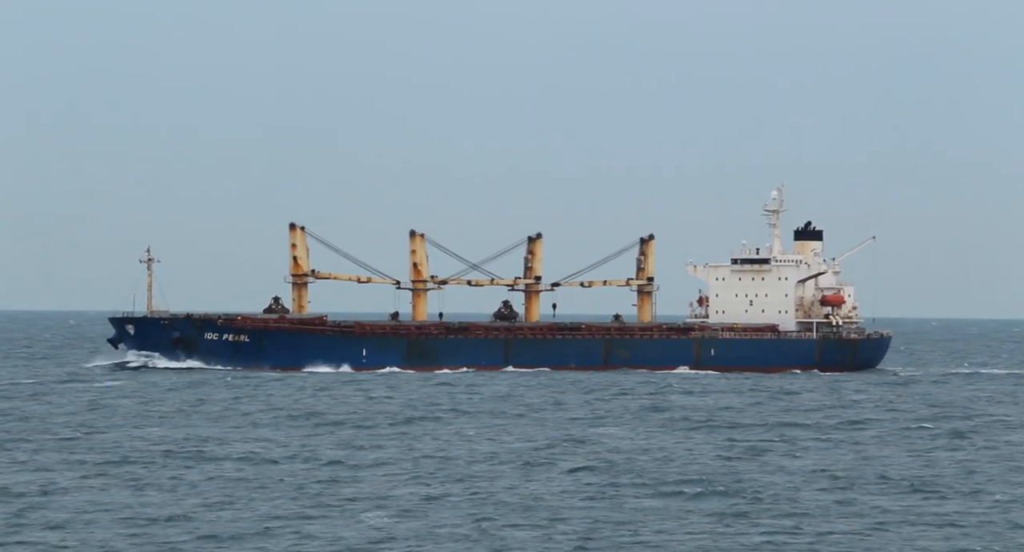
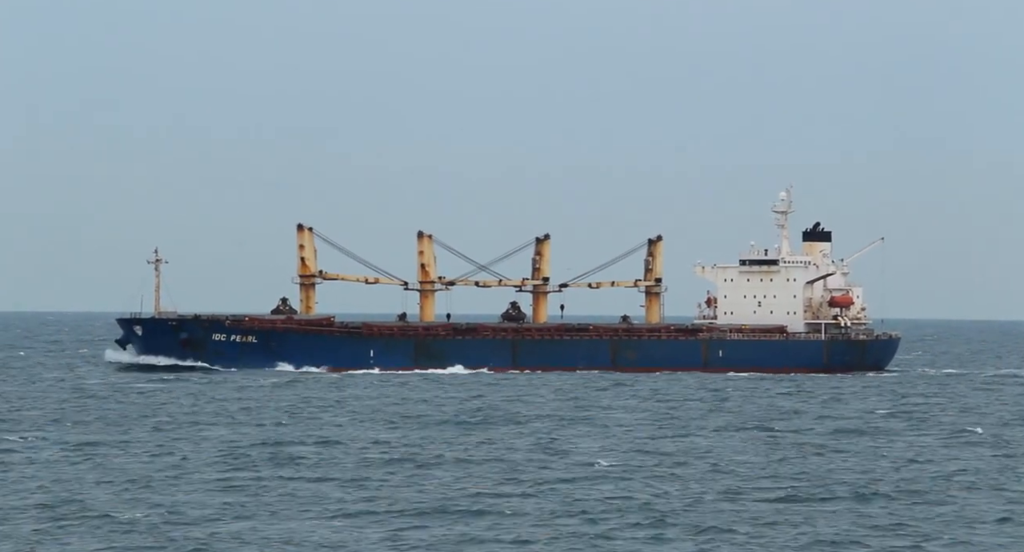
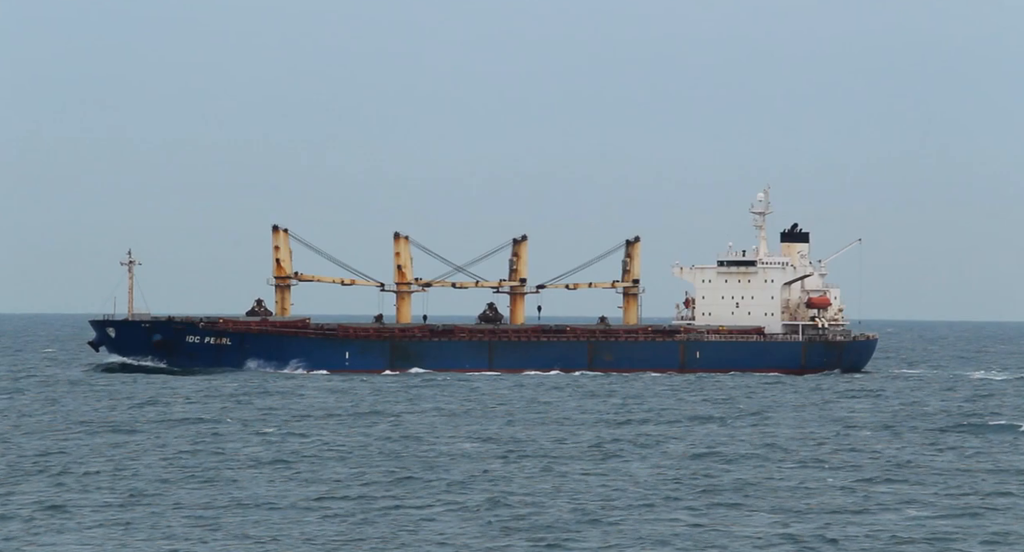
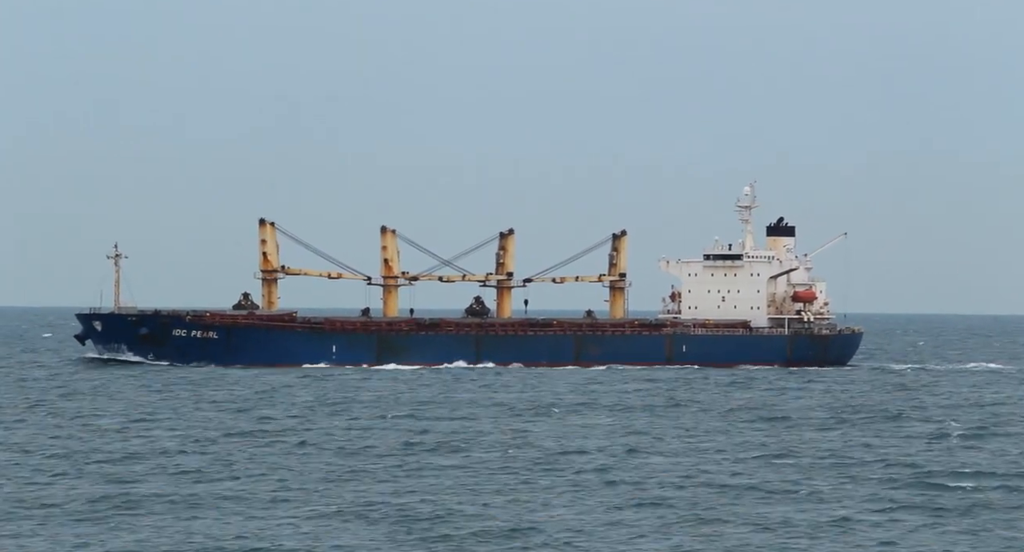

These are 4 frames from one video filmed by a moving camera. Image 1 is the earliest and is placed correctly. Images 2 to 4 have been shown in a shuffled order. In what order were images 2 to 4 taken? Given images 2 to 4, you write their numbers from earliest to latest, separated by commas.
2, 4, 3
